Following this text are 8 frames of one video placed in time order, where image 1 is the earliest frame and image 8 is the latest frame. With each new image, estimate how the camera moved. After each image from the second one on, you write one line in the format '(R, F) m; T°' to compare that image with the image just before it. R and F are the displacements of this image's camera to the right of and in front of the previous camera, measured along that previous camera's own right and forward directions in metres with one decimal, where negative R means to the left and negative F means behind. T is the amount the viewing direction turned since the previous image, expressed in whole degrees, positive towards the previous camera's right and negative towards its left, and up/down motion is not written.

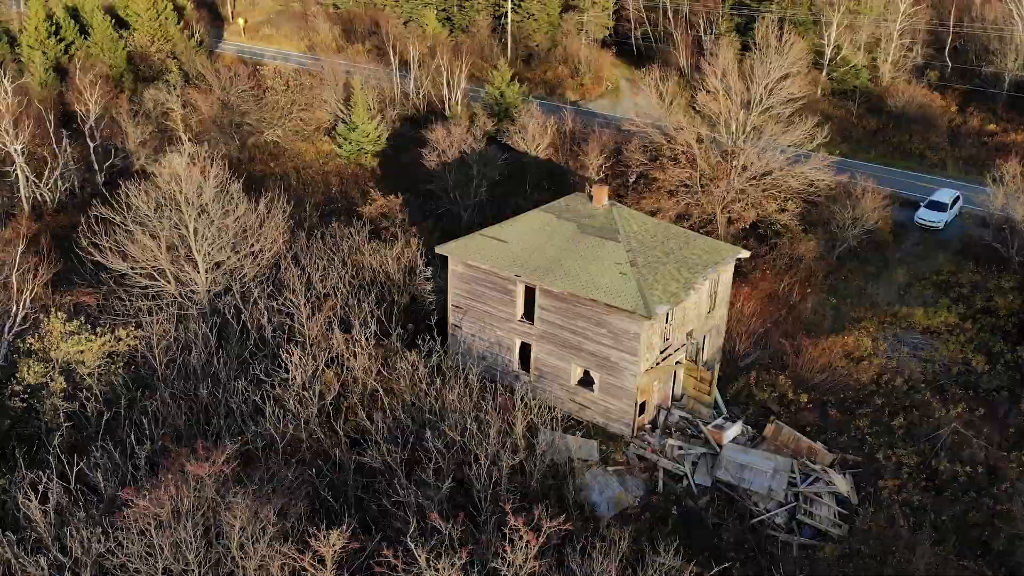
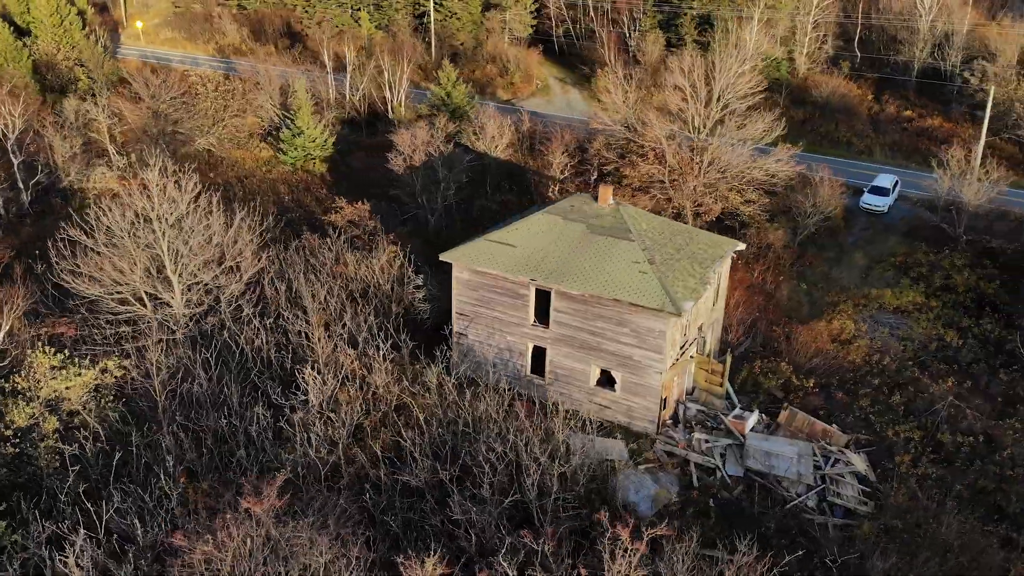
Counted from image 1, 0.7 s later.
(-2.8, +0.4) m; +7°
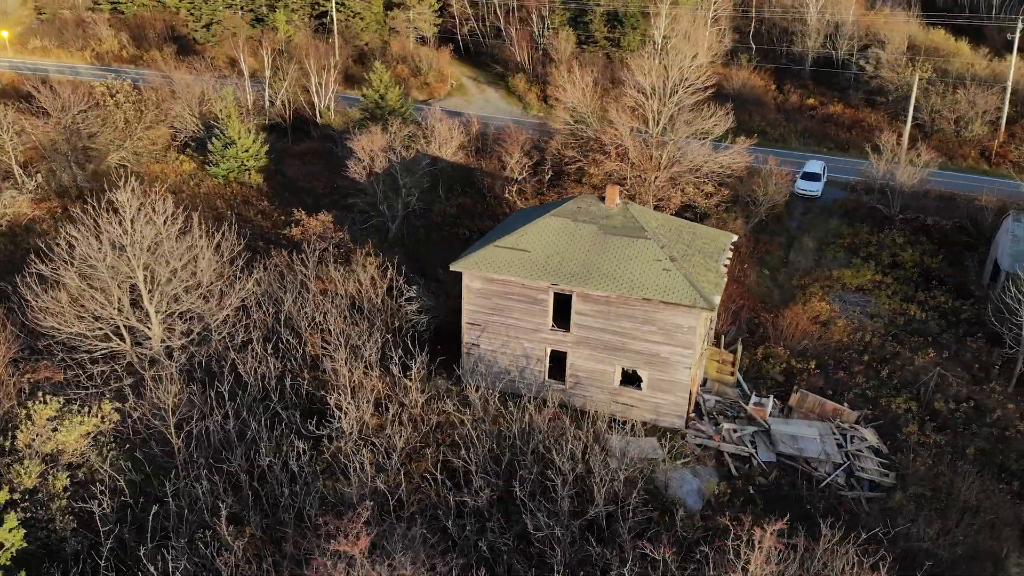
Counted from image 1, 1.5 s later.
(-3.5, +0.6) m; +9°
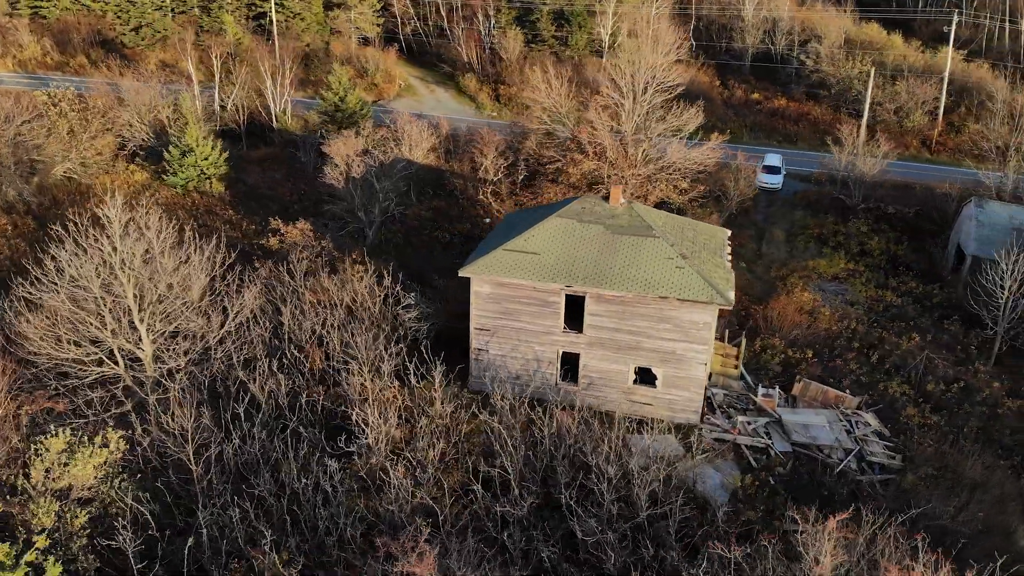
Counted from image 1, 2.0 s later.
(-2.1, +0.3) m; +5°
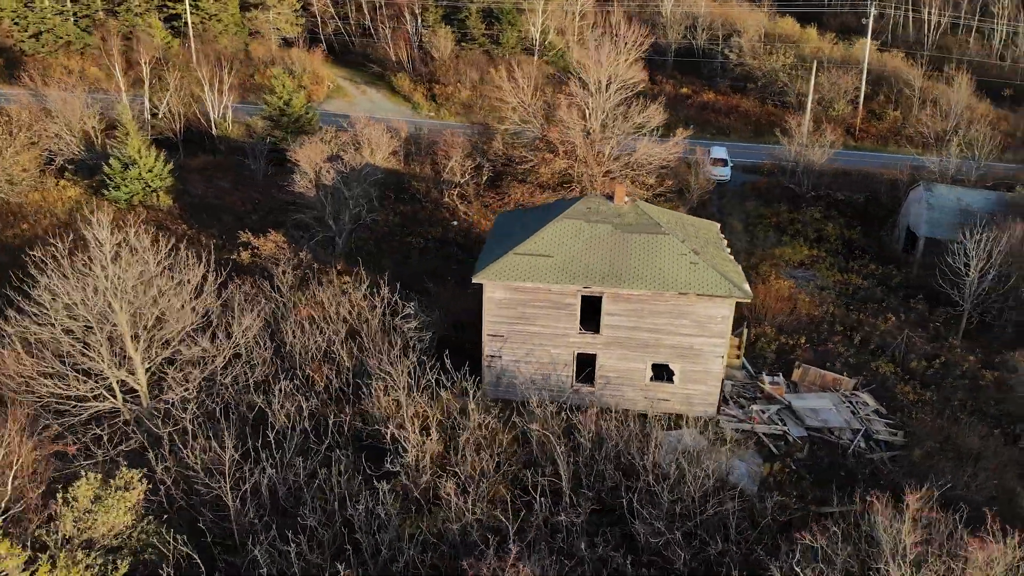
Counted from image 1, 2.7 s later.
(-2.7, +0.5) m; +7°
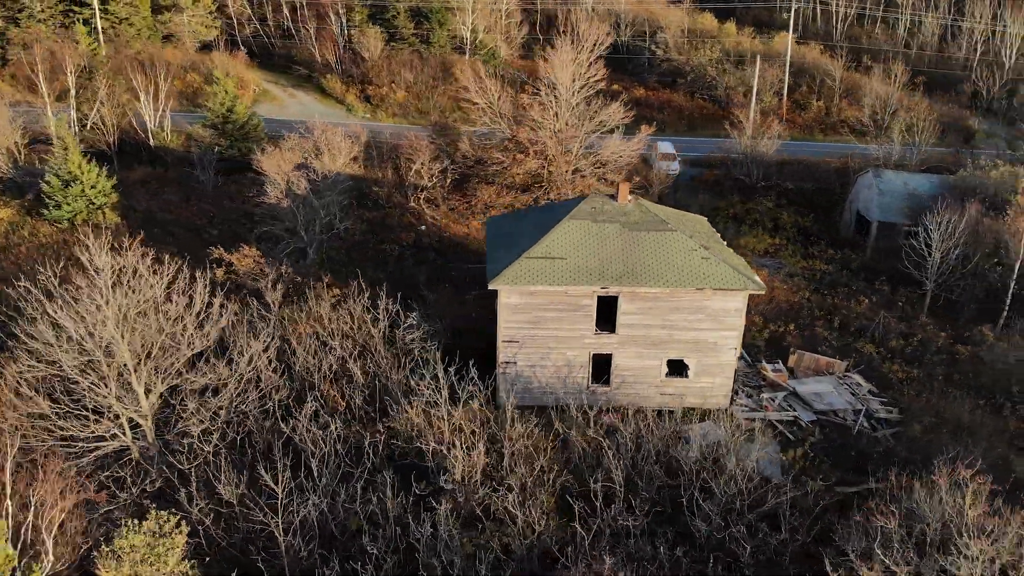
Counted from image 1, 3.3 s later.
(-2.7, +0.5) m; +7°
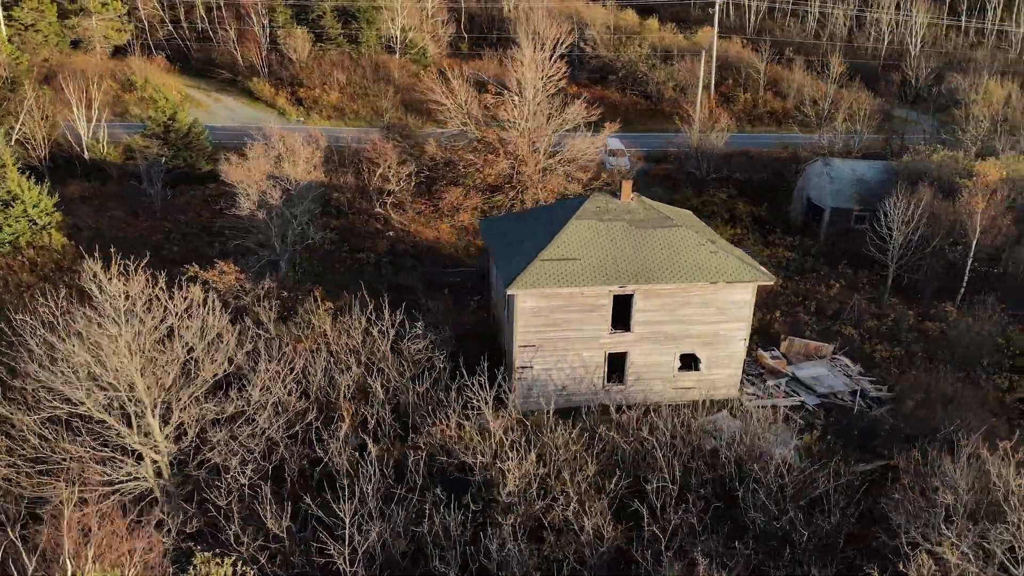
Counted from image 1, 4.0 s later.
(-2.7, +0.5) m; +7°
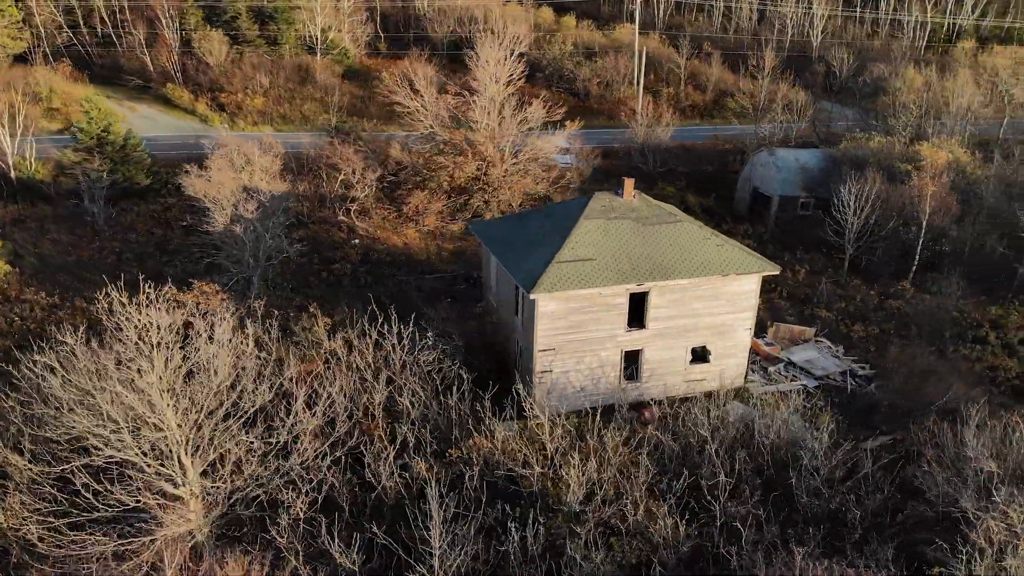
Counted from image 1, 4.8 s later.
(-2.9, +0.5) m; +8°
